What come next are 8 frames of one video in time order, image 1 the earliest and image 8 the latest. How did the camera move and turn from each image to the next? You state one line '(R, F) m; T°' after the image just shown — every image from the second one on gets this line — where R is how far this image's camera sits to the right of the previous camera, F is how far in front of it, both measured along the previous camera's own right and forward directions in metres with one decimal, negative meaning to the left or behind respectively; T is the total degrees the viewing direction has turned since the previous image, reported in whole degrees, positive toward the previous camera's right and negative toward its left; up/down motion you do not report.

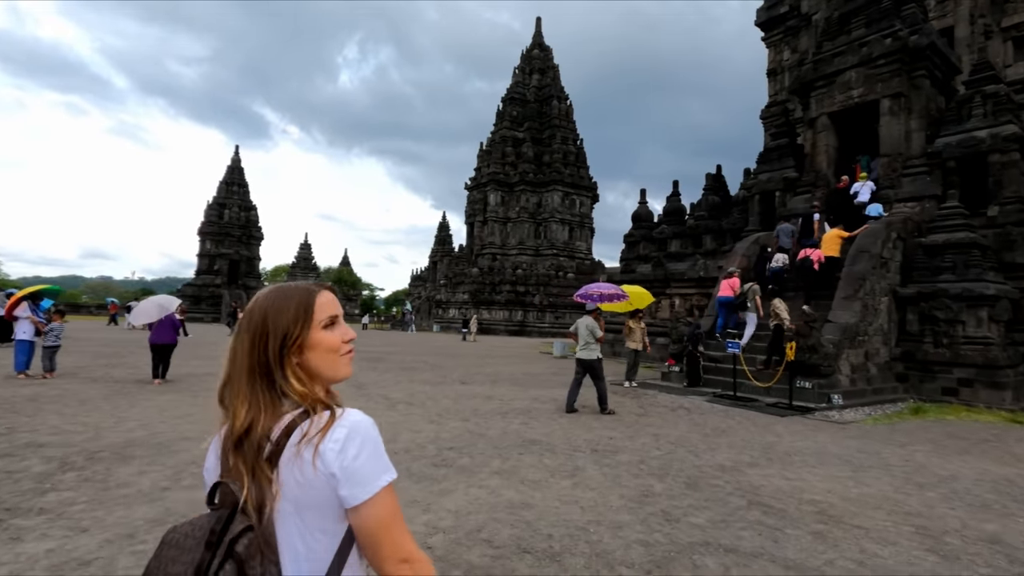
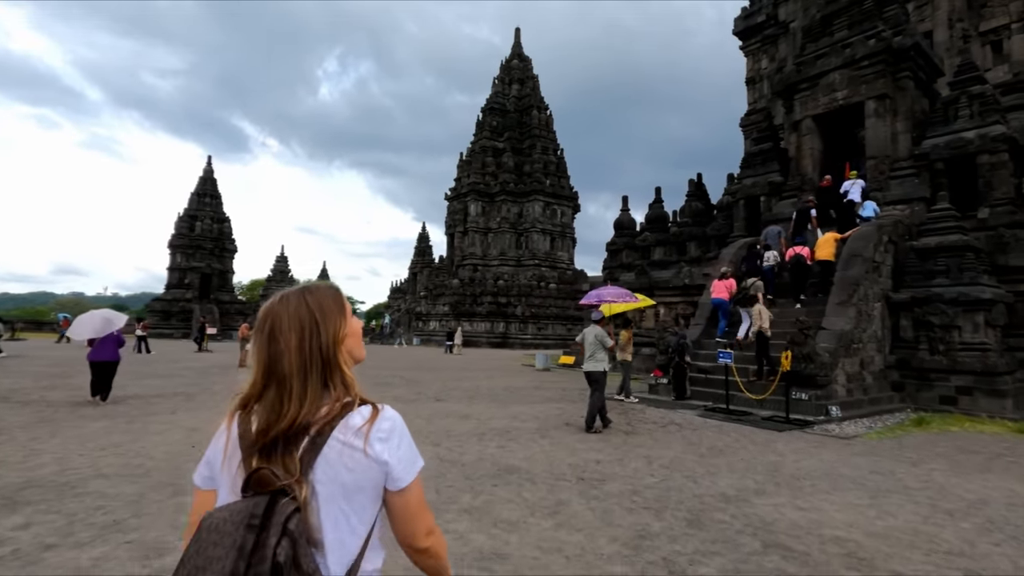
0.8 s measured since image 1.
(+0.1, +0.6) m; +2°
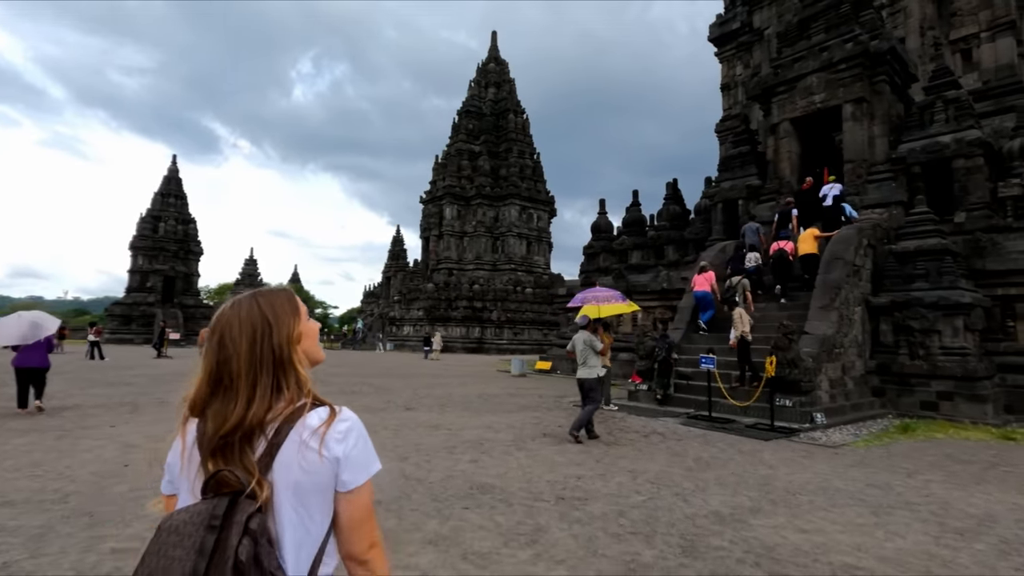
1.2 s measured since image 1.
(0.0, +0.4) m; +3°
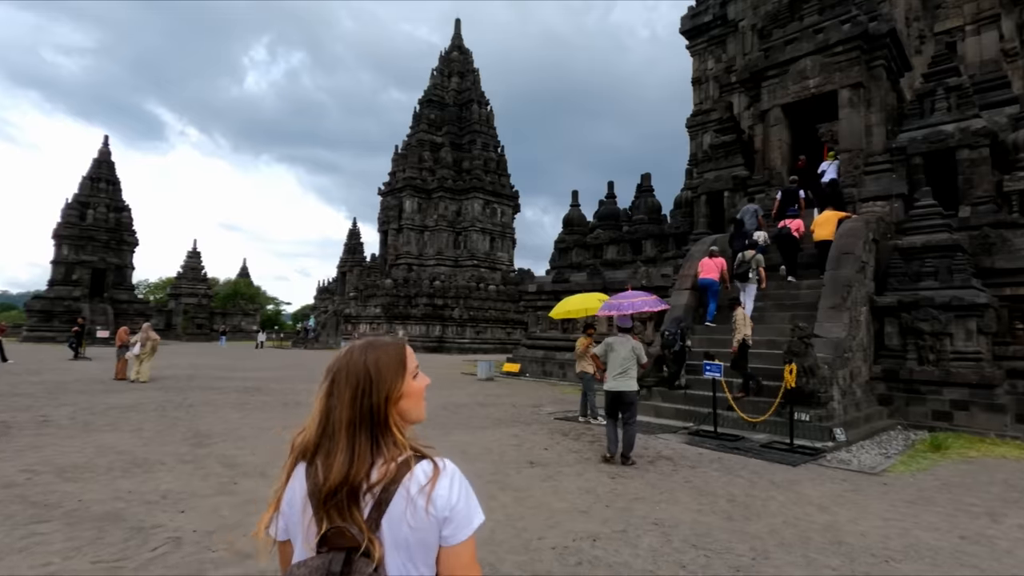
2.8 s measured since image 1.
(-0.2, +1.3) m; +4°
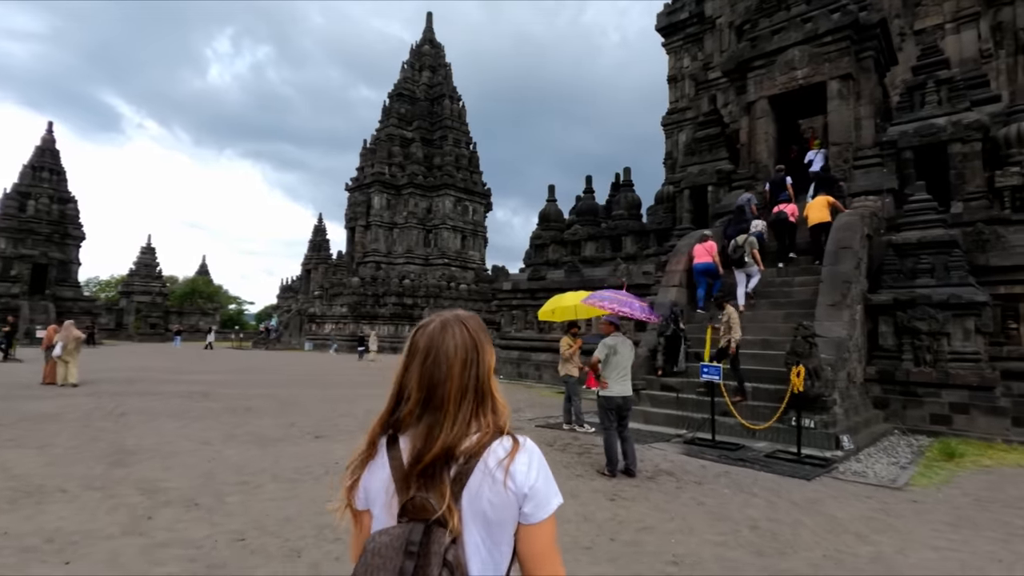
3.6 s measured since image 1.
(-0.1, +0.7) m; +3°
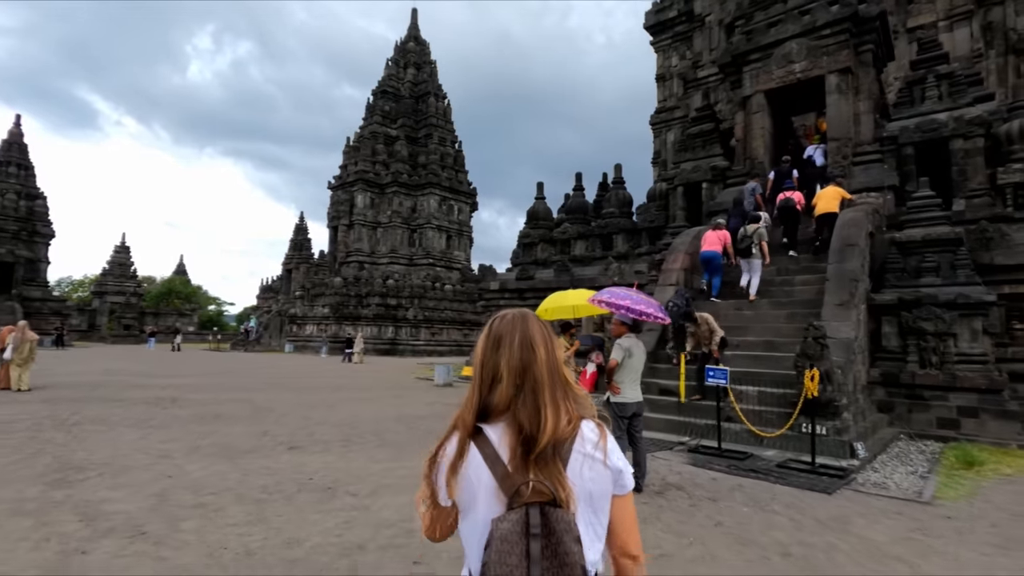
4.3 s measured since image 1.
(-0.1, +0.5) m; +2°
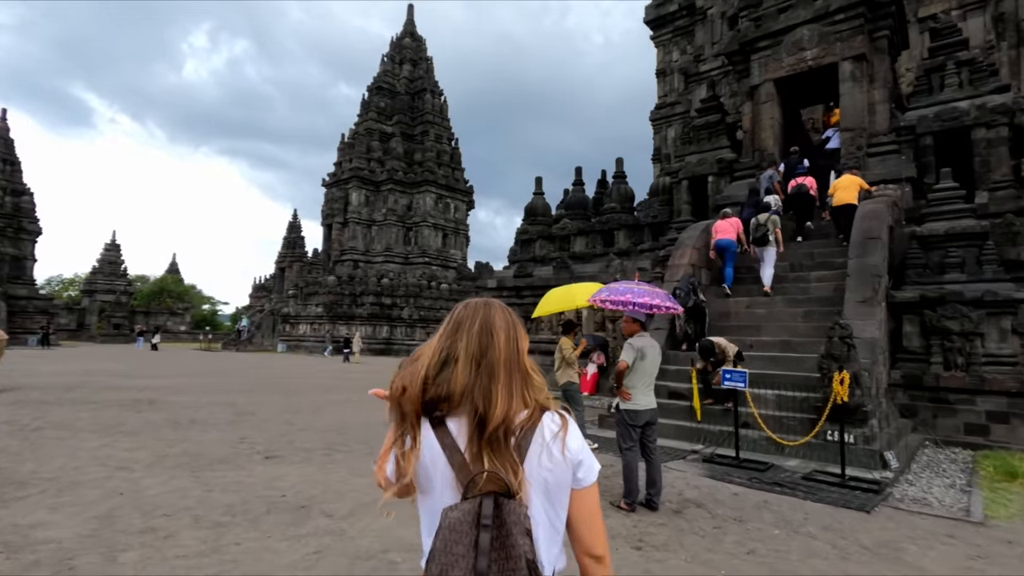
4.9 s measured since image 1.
(0.0, +0.5) m; 0°
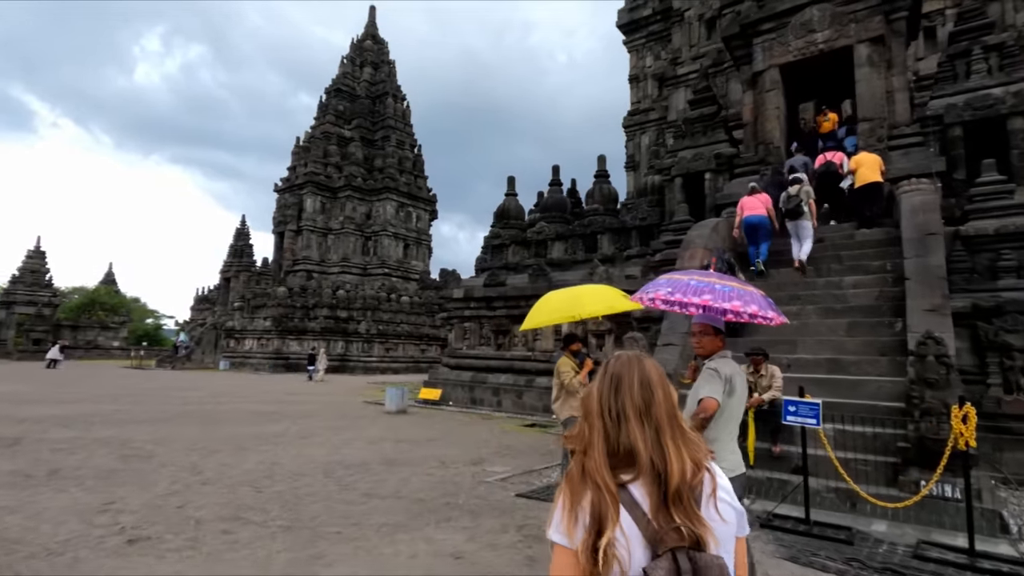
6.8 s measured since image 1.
(-0.2, +1.6) m; +4°
